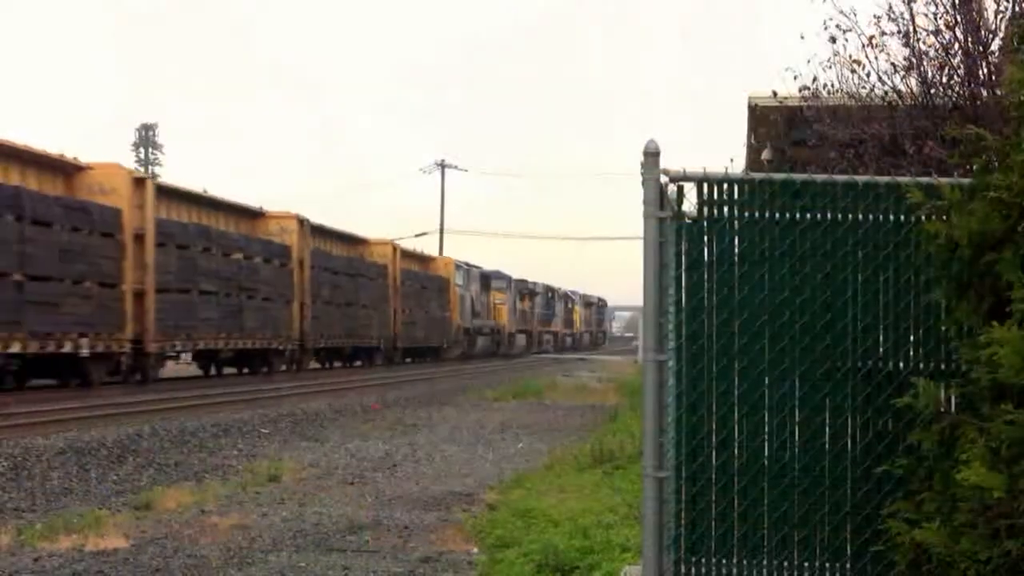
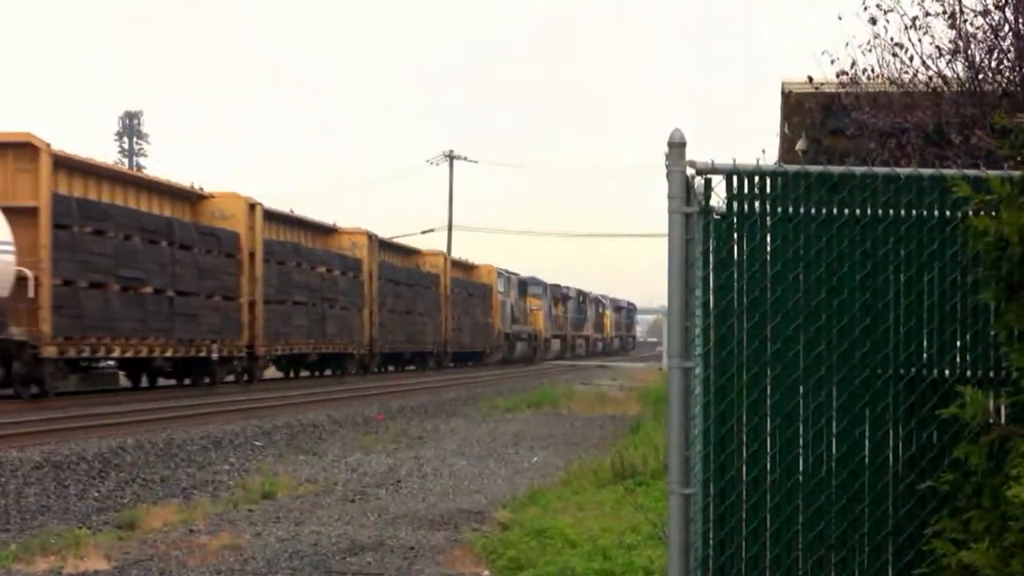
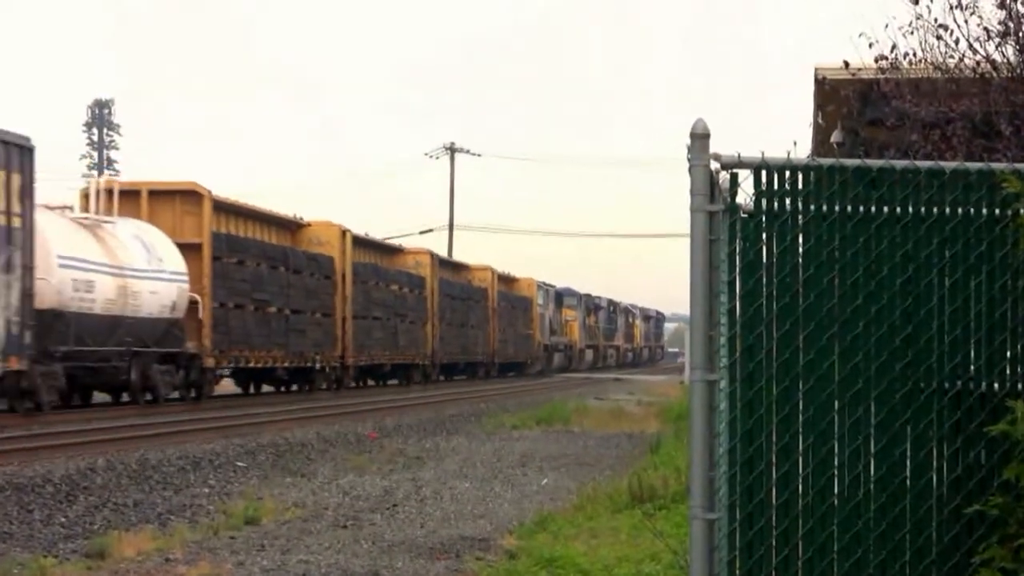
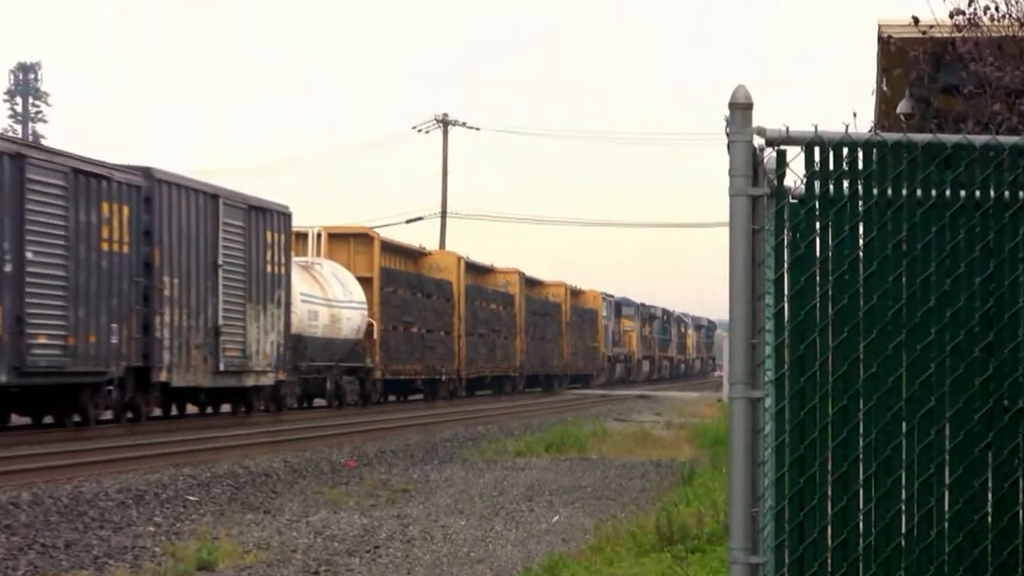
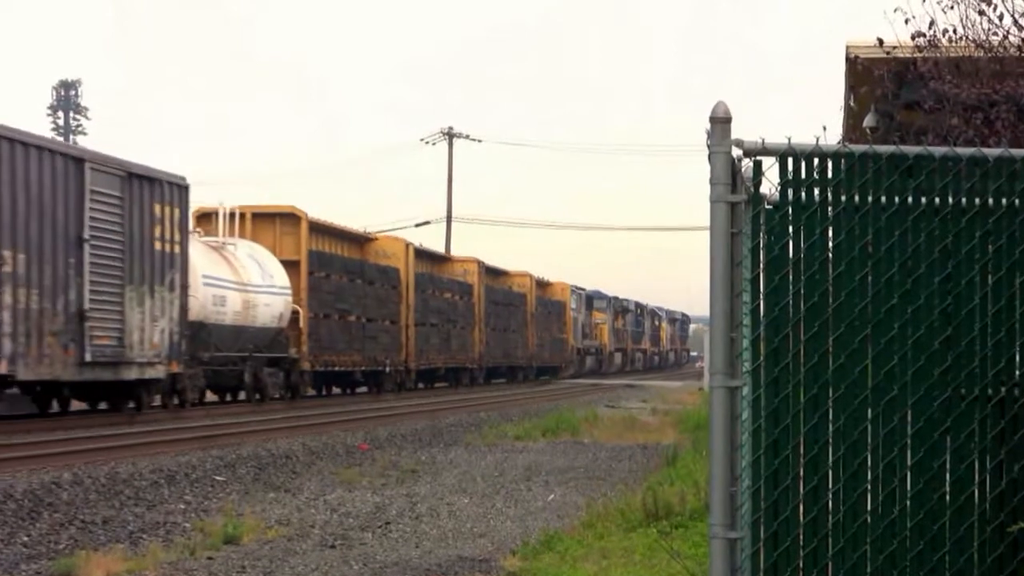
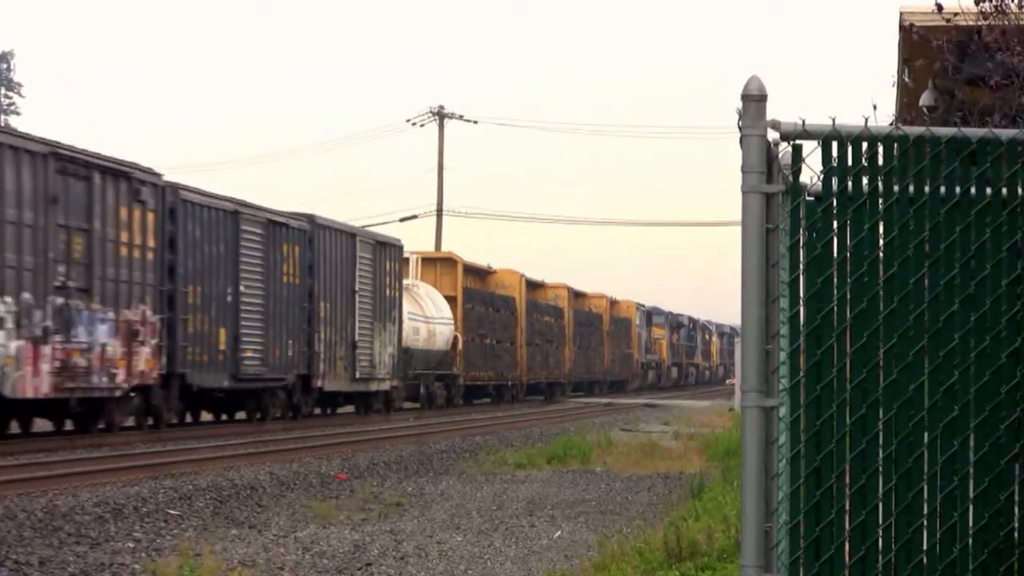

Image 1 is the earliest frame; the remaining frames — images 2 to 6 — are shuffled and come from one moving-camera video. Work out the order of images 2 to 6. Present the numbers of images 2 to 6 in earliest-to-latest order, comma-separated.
2, 3, 5, 4, 6
